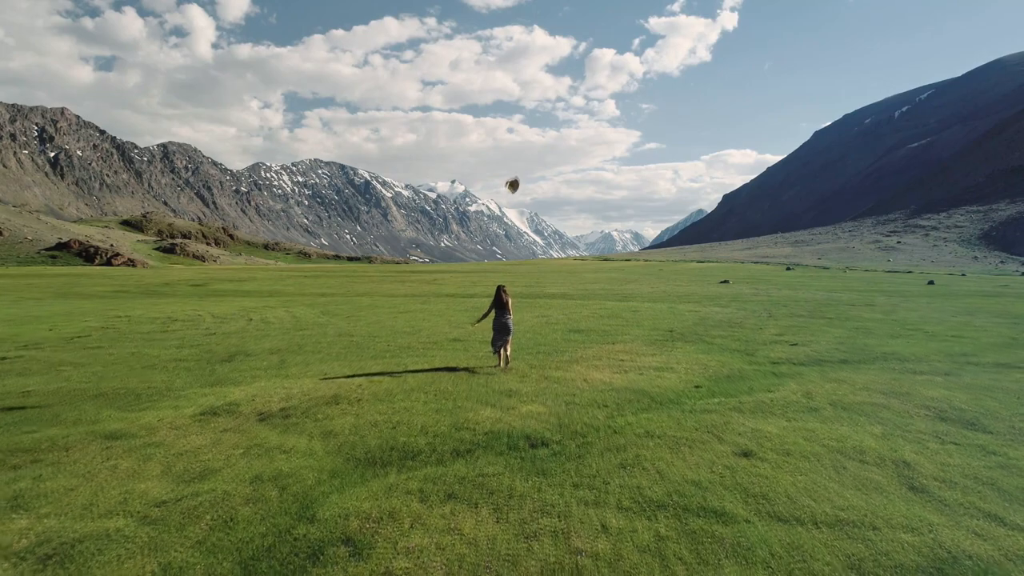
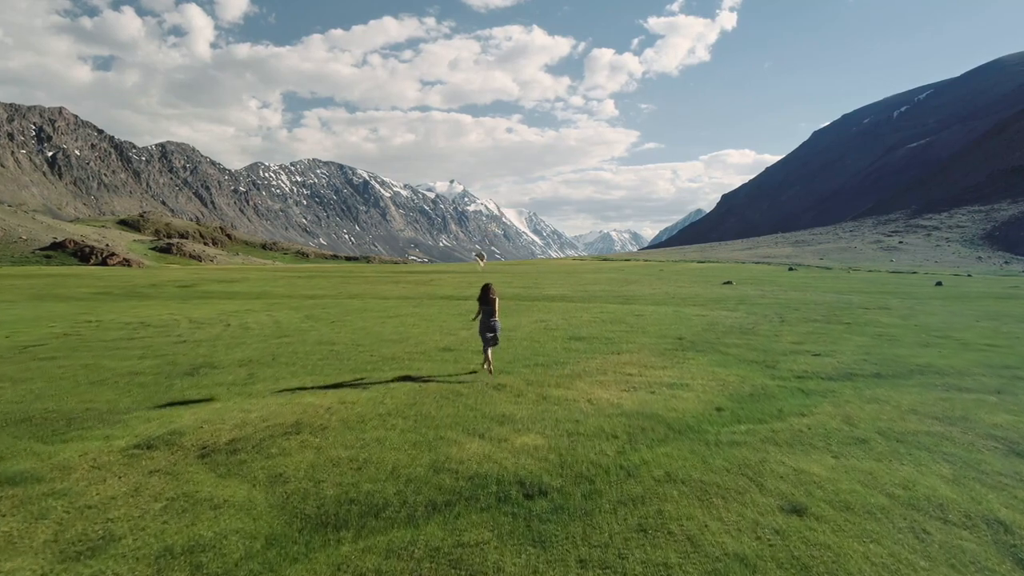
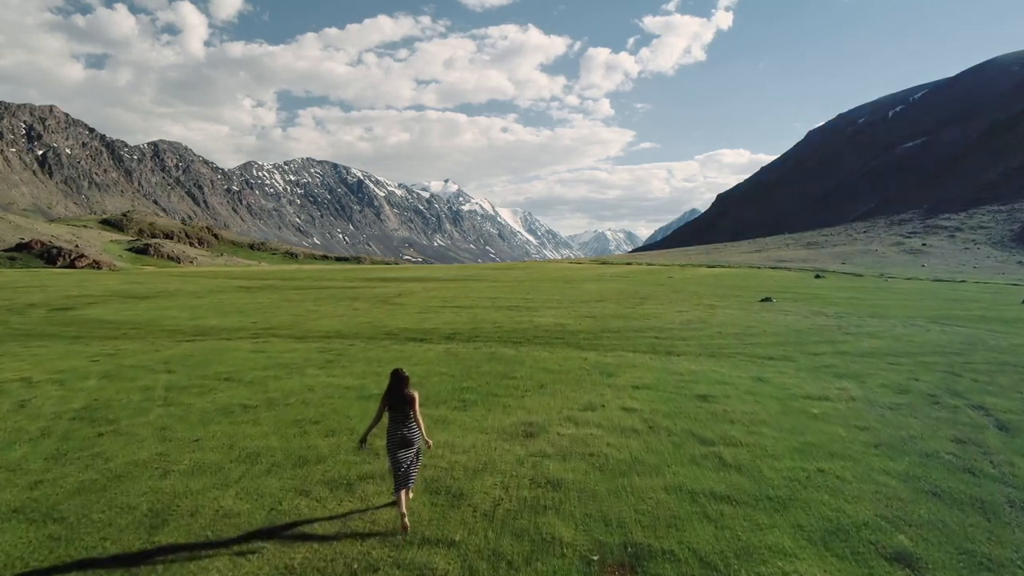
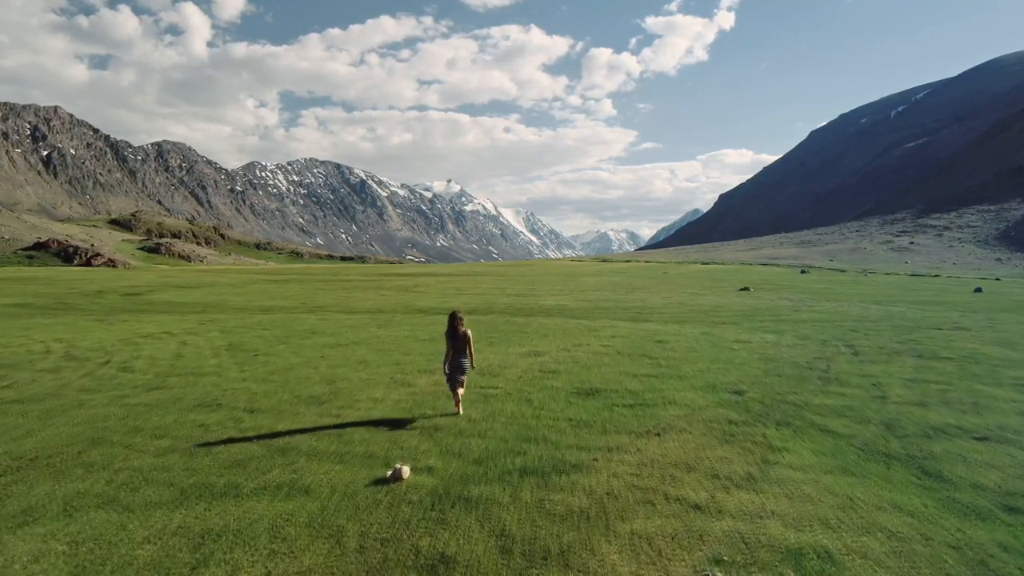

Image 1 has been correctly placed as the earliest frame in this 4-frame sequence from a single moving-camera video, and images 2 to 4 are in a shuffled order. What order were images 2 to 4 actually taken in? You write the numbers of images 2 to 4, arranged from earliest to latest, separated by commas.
2, 4, 3
